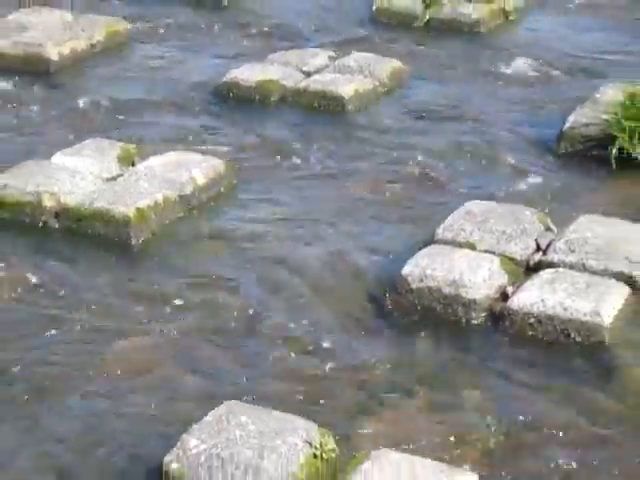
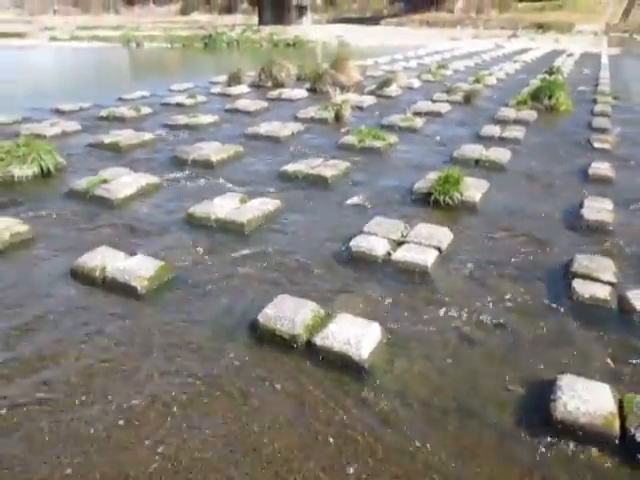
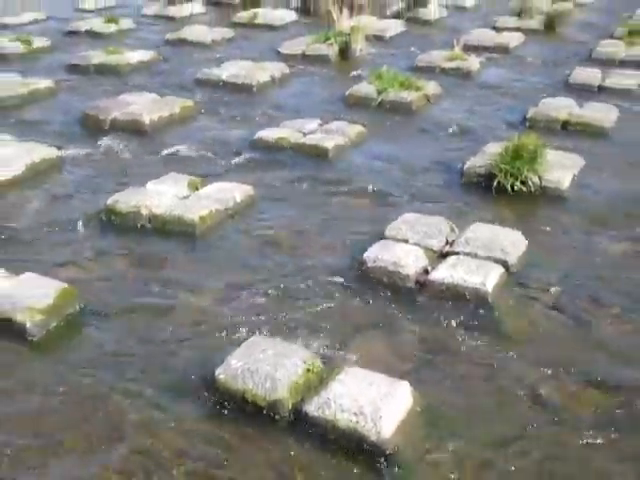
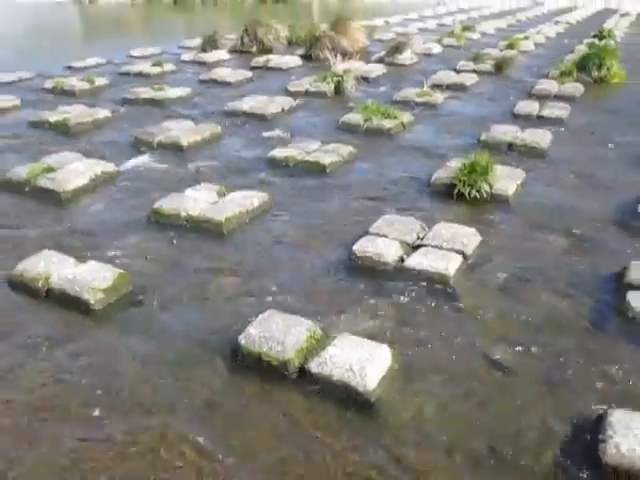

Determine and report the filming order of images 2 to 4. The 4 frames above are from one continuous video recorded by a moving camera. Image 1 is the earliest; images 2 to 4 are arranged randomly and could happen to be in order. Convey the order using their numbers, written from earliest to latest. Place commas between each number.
3, 4, 2
